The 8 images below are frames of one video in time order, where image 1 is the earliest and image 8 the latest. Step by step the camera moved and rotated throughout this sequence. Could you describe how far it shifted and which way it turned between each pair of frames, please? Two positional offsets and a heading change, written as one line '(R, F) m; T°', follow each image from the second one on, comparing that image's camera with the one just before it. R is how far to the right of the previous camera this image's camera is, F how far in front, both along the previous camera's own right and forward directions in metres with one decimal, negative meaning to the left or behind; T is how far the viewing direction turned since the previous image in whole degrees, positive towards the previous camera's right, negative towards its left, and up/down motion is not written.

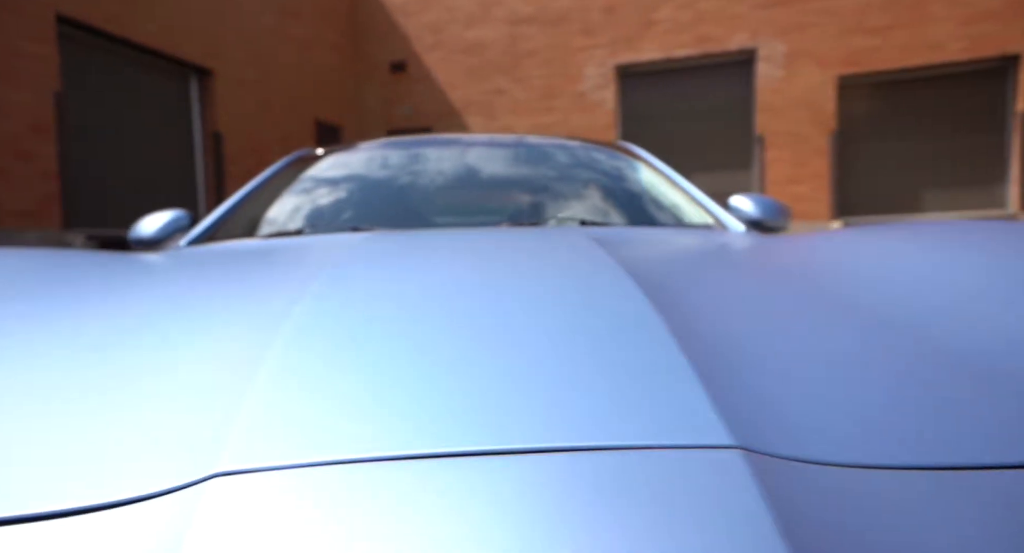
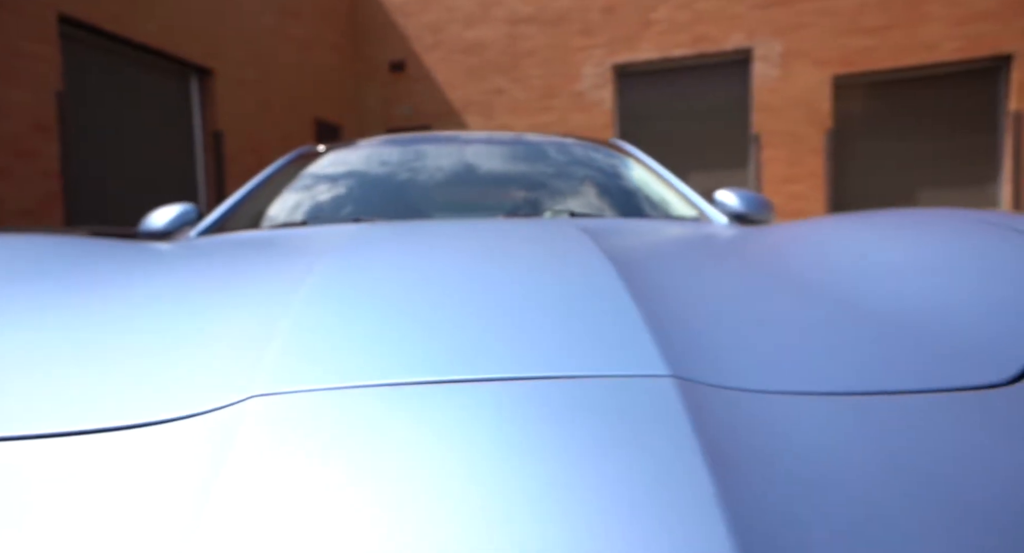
(0.0, -0.1) m; 0°
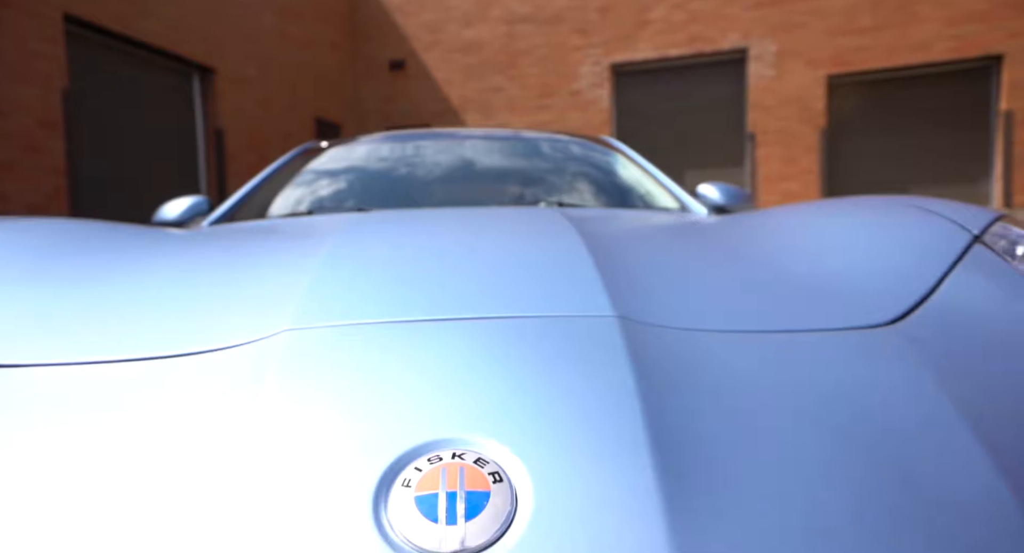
(0.0, -0.2) m; 0°
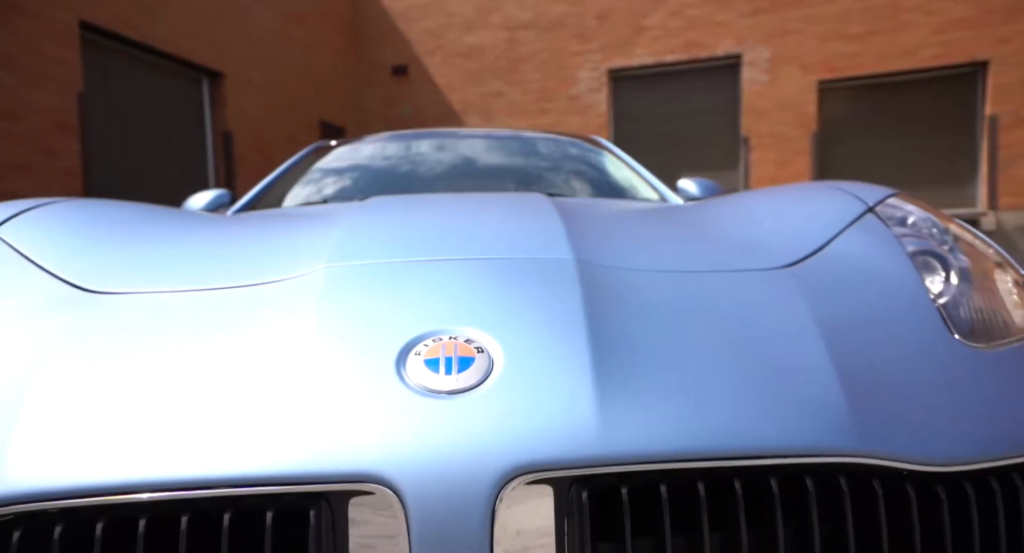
(0.0, -0.3) m; 0°
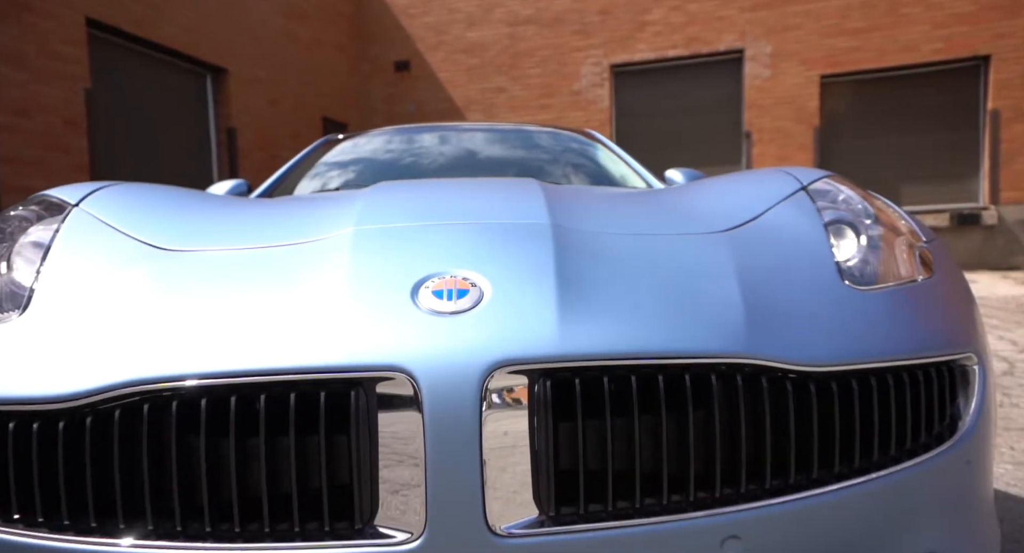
(0.0, -0.1) m; 0°
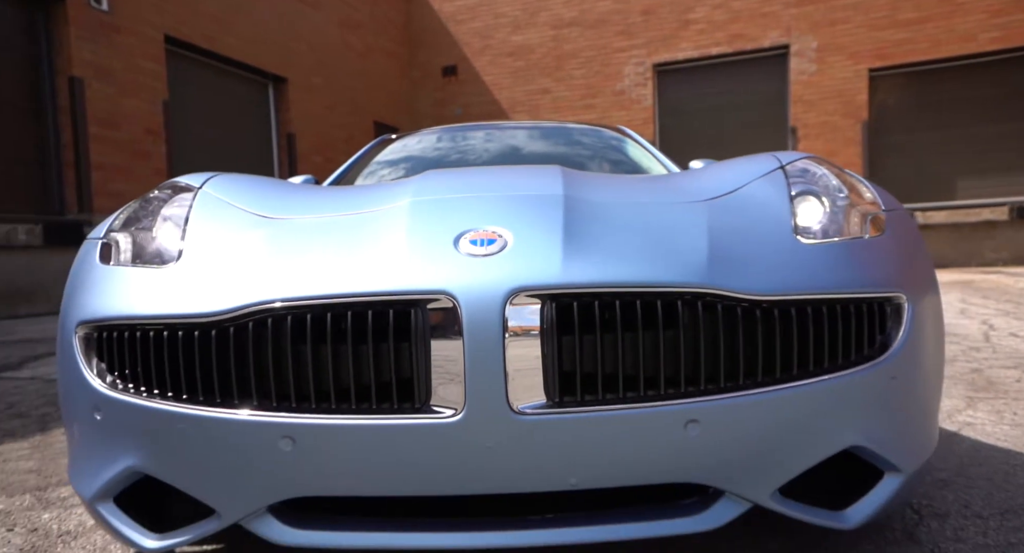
(+0.1, -0.3) m; -4°
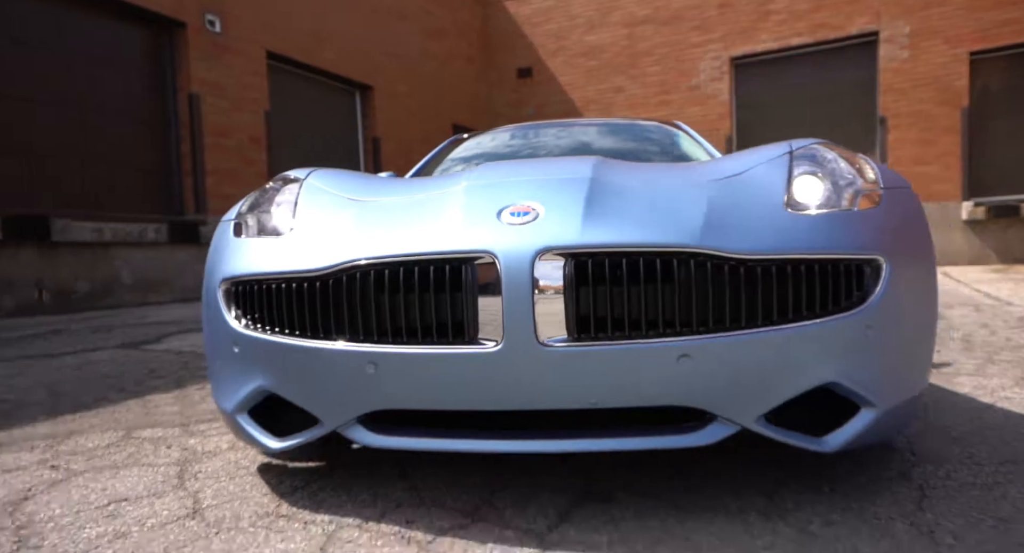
(+0.1, -0.4) m; -7°
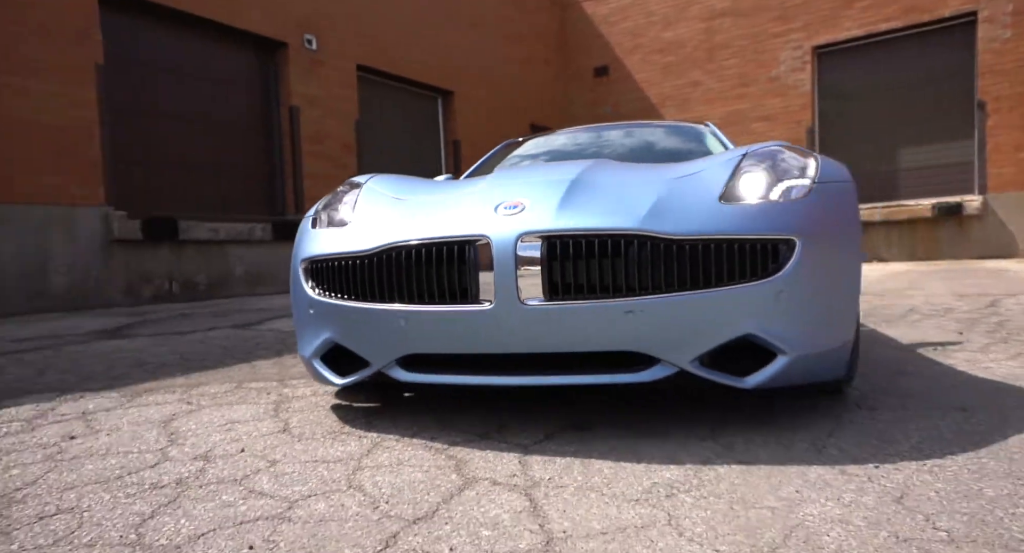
(+0.3, -0.6) m; -8°
